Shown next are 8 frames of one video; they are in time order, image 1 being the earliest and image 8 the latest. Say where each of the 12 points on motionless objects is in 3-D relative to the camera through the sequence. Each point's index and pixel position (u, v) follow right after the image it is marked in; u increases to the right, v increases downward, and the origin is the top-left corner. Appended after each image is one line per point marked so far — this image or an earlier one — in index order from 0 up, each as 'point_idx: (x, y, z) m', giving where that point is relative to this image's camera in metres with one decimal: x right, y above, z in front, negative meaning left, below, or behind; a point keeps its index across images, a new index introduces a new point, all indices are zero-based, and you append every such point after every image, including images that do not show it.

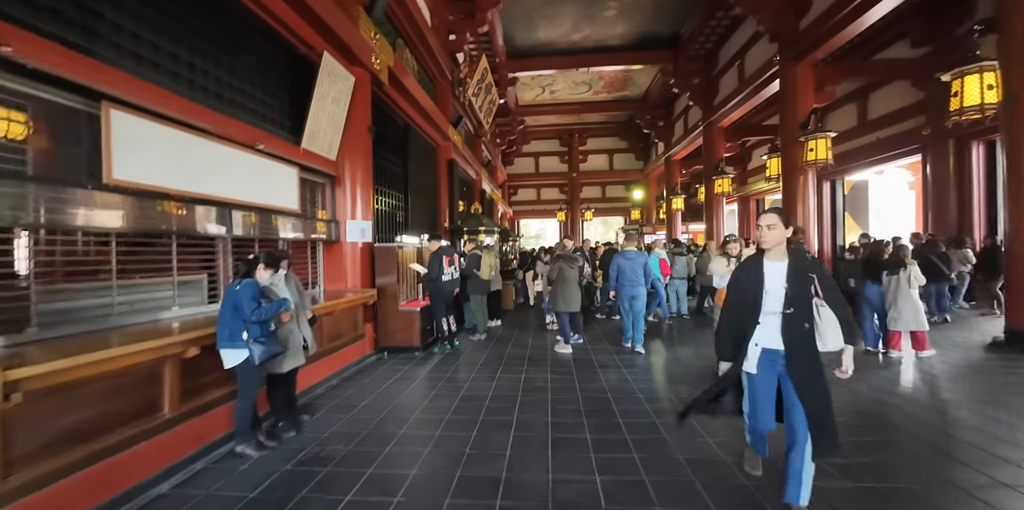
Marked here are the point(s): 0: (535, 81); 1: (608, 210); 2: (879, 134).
0: (+0.7, +5.3, +13.2) m
1: (+4.3, +2.0, +19.5) m
2: (+8.2, +2.7, +9.6) m
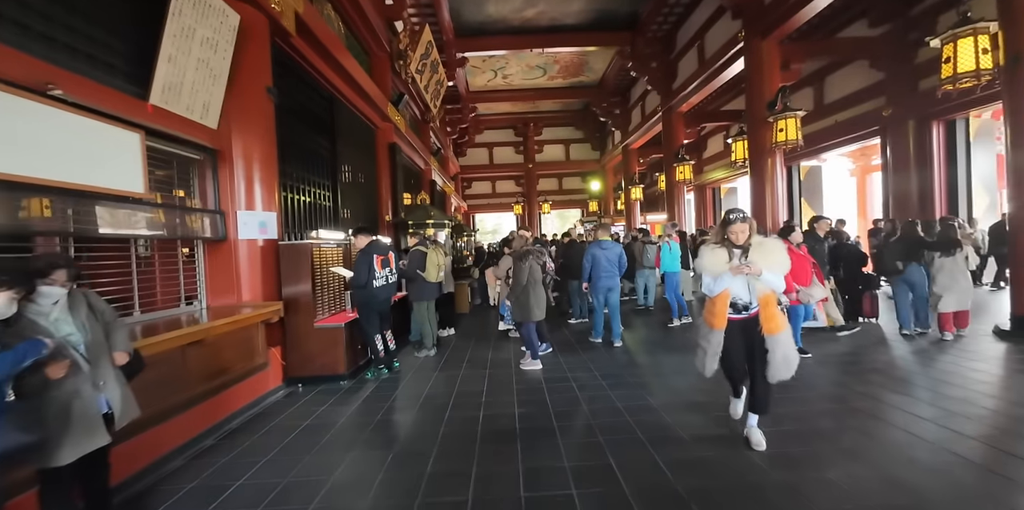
0: (-0.7, +5.4, +12.2) m
1: (+2.3, +2.3, +19.0) m
2: (+7.1, +3.0, +9.4) m
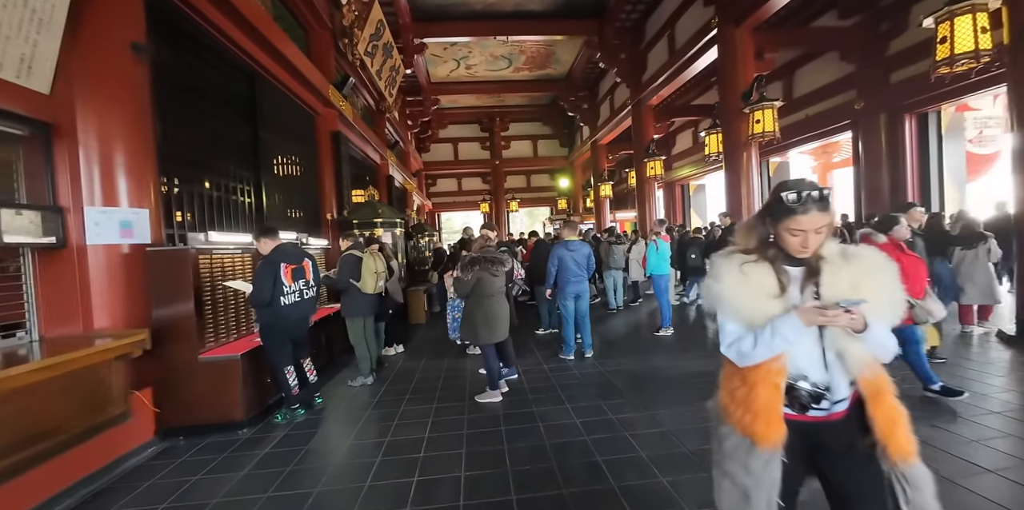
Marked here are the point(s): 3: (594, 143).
0: (-1.7, +5.4, +11.5) m
1: (+0.9, +2.3, +18.4) m
2: (+6.3, +3.1, +9.2) m
3: (+2.6, +3.6, +14.0) m
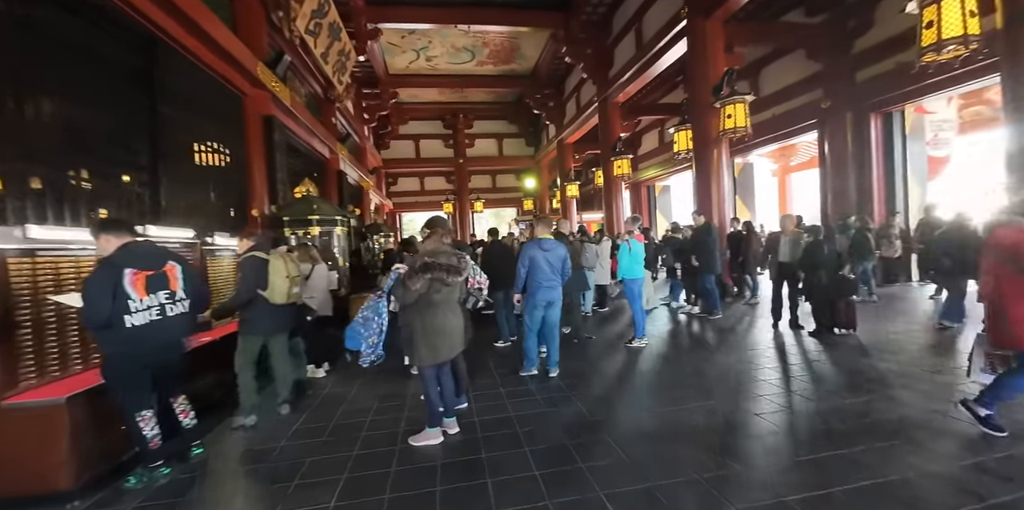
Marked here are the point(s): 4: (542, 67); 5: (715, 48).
0: (-2.7, +5.3, +10.8) m
1: (-0.5, +2.3, +17.9) m
2: (+5.5, +3.1, +9.1) m
3: (+1.5, +3.6, +13.6) m
4: (+0.9, +5.4, +12.5) m
5: (+3.3, +3.3, +6.9) m
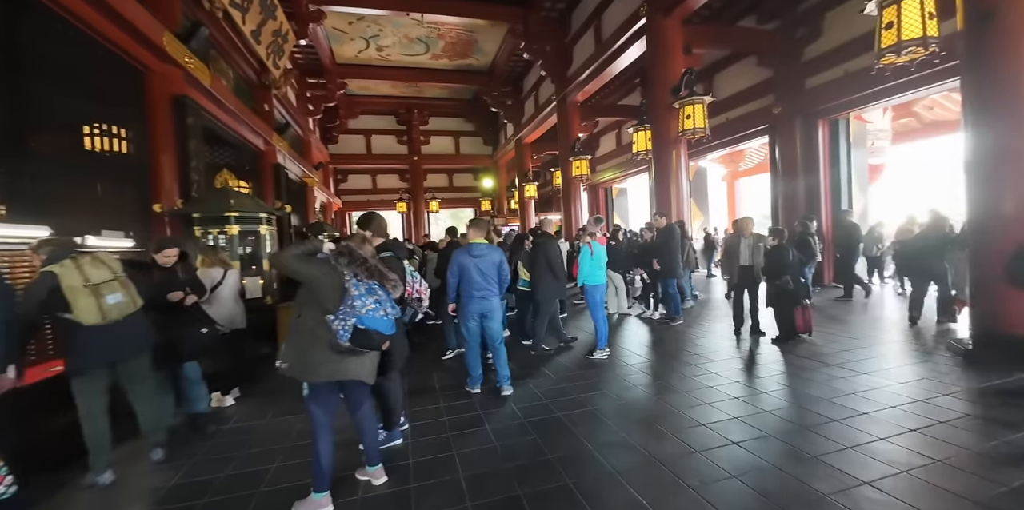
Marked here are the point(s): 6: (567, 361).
0: (-3.7, +5.3, +10.1) m
1: (-2.3, +2.2, +17.3) m
2: (+4.6, +3.0, +9.2) m
3: (+0.2, +3.5, +13.3) m
4: (-0.3, +5.4, +12.1) m
5: (+2.6, +3.3, +6.8) m
6: (+0.5, -0.9, +3.7) m
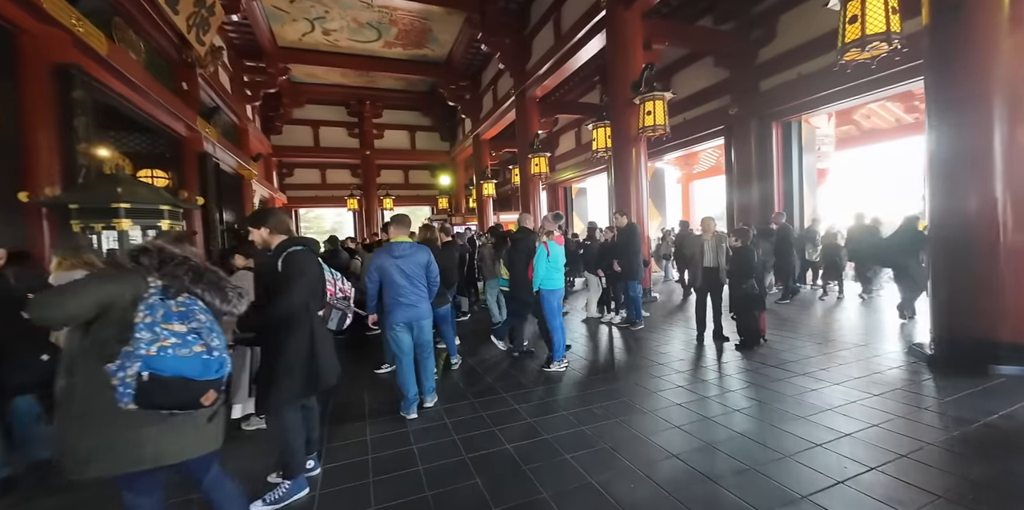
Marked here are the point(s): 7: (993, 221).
0: (-4.7, +5.3, +9.3) m
1: (-3.9, +2.2, +16.7) m
2: (+3.7, +3.0, +9.2) m
3: (-1.1, +3.5, +12.8) m
4: (-1.5, +5.4, +11.6) m
5: (+1.9, +3.3, +6.6) m
6: (+0.1, -0.9, +3.3) m
7: (+3.3, +0.2, +3.0) m
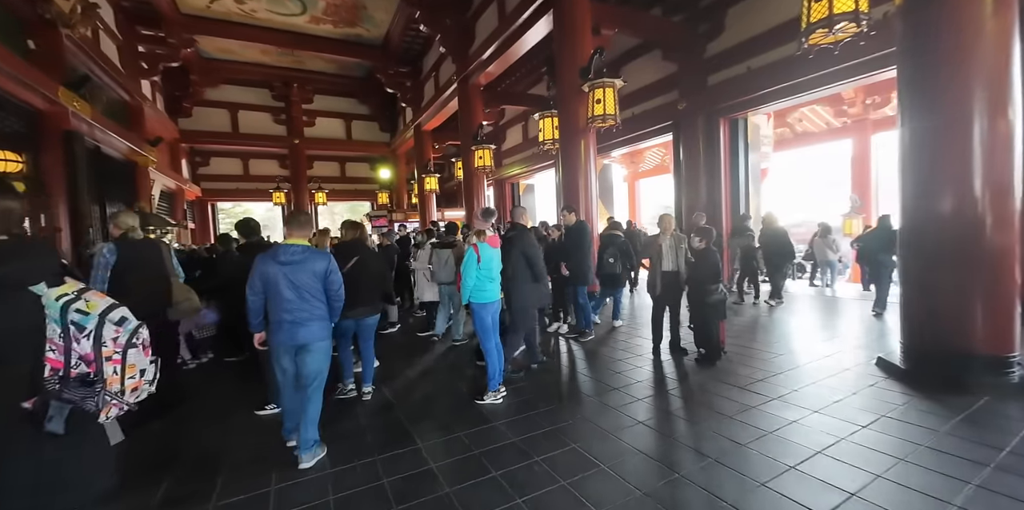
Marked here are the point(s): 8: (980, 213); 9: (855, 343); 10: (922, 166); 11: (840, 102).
0: (-5.8, +5.3, +8.0) m
1: (-5.9, +2.3, +15.4) m
2: (+2.5, +3.0, +8.9) m
3: (-2.7, +3.5, +11.9) m
4: (-2.9, +5.4, +10.7) m
5: (+1.0, +3.3, +6.1) m
6: (-0.4, -1.0, +2.7) m
7: (+2.9, +0.2, +2.7) m
8: (+2.9, +0.3, +2.7) m
9: (+3.0, -0.8, +3.7) m
10: (+2.7, +0.6, +2.8) m
11: (+7.8, +3.6, +10.2) m
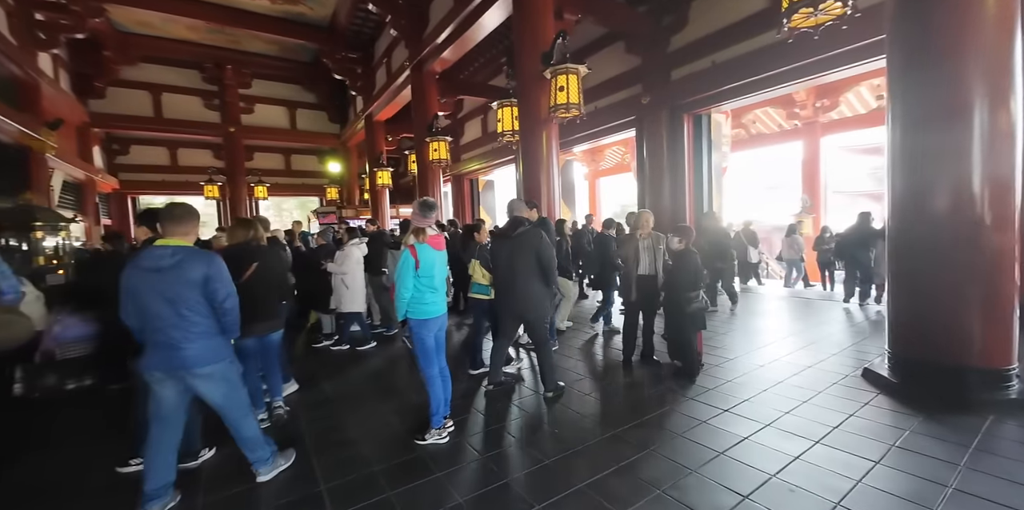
0: (-6.5, +5.3, +6.9) m
1: (-7.3, +2.3, +14.3) m
2: (+1.7, +3.0, +8.6) m
3: (-3.7, +3.5, +11.1) m
4: (-3.9, +5.4, +9.9) m
5: (+0.4, +3.3, +5.7) m
6: (-0.7, -1.0, +2.1) m
7: (+2.6, +0.2, +2.5) m
8: (+2.6, +0.2, +2.4) m
9: (+2.6, -0.8, +3.5) m
10: (+2.4, +0.6, +2.6) m
11: (+6.8, +3.6, +10.3) m
